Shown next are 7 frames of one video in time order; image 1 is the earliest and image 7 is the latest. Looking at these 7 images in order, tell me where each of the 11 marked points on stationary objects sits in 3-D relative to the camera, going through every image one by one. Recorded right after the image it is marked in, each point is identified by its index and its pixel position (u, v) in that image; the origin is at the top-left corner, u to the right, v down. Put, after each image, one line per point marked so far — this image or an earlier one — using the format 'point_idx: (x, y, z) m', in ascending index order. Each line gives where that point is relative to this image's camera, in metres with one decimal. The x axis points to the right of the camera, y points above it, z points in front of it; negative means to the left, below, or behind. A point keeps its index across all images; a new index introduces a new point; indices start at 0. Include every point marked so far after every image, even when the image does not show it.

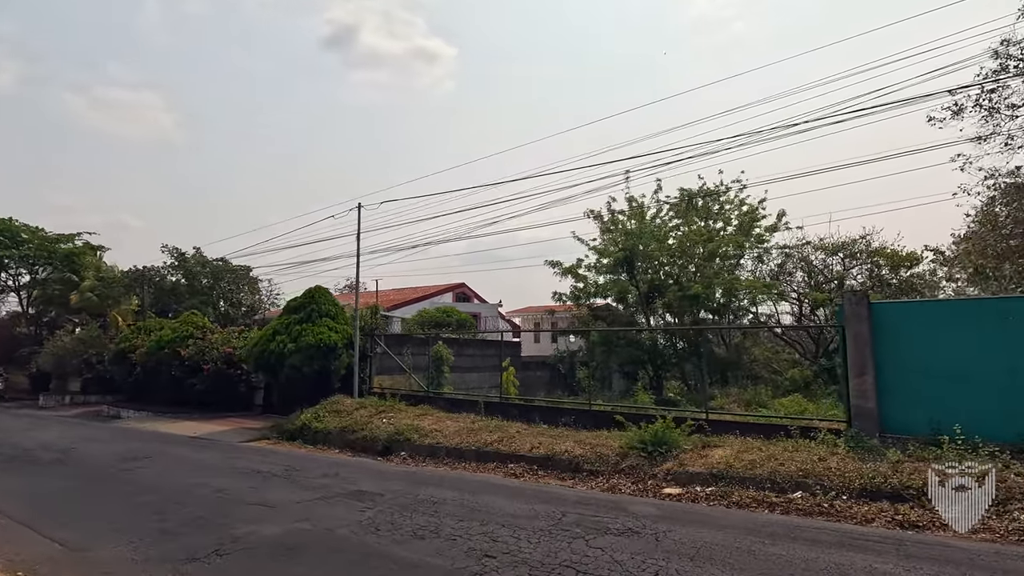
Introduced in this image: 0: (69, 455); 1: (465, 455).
0: (-8.6, -3.3, +10.4) m
1: (-0.9, -3.3, +10.5) m
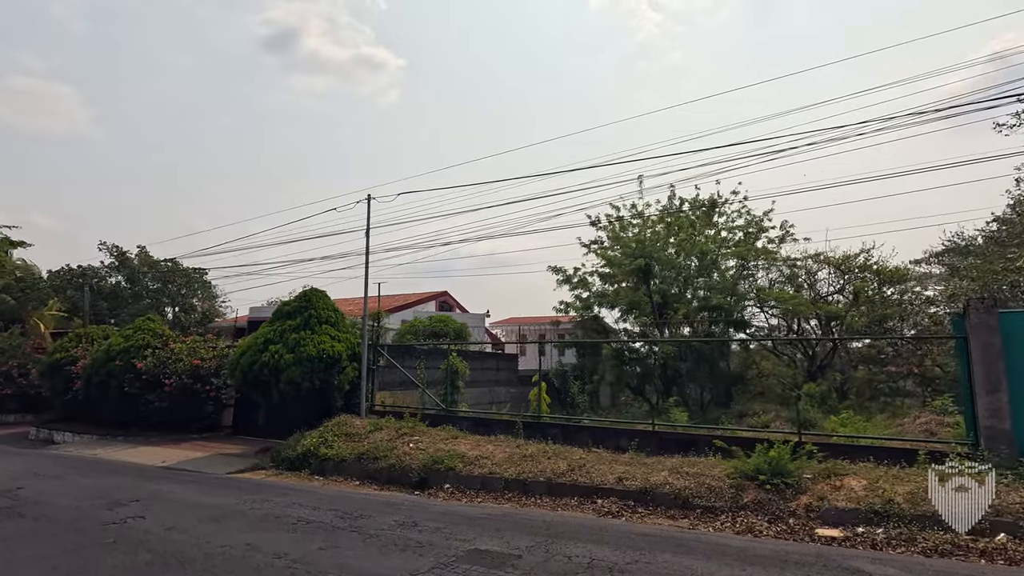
0: (-7.3, -3.1, +8.0) m
1: (+0.3, -3.3, +8.8) m
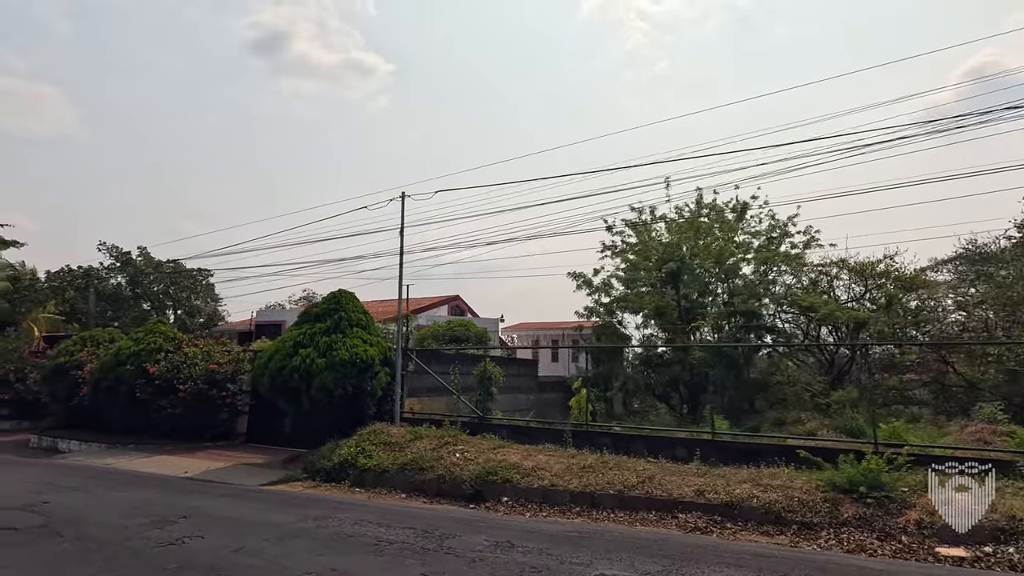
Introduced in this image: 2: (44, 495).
0: (-6.3, -3.1, +7.3) m
1: (+1.4, -3.3, +8.3) m
2: (-7.5, -3.3, +8.5) m
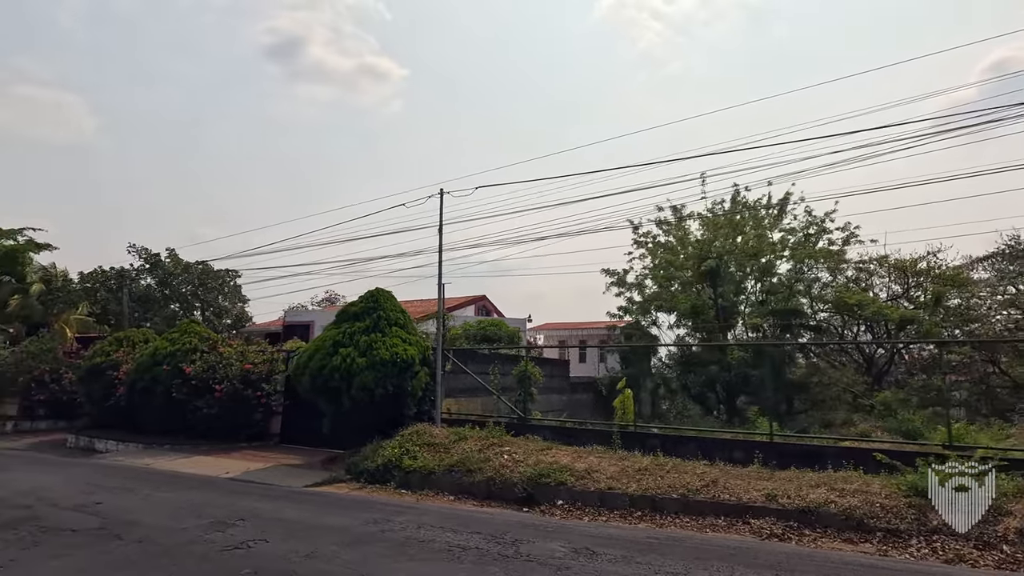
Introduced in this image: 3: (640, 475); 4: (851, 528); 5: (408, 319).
0: (-5.4, -3.0, +7.1) m
1: (+2.3, -3.2, +8.0) m
2: (-6.6, -3.3, +8.4) m
3: (+2.1, -3.1, +8.9) m
4: (+4.3, -3.1, +6.8) m
5: (-2.6, -0.8, +13.2) m
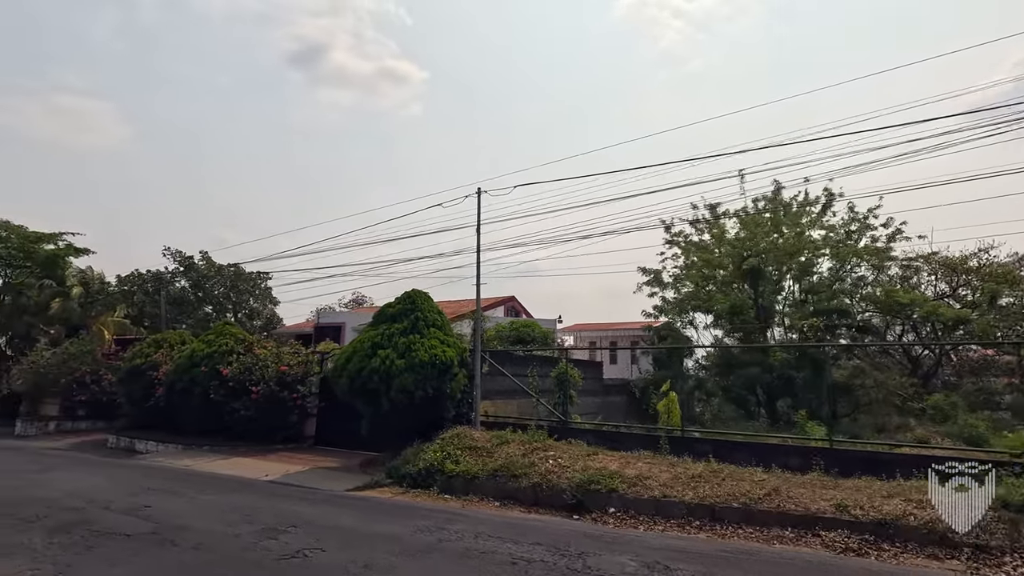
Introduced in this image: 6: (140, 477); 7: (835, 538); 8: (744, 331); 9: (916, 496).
0: (-4.7, -3.1, +7.0) m
1: (+3.0, -3.2, +7.6) m
2: (-5.8, -3.3, +8.4) m
3: (+2.9, -3.1, +8.5) m
4: (+5.0, -3.0, +6.3) m
5: (-1.6, -0.8, +13.0) m
6: (-7.5, -3.8, +10.7) m
7: (+4.1, -3.2, +6.7) m
8: (+8.3, -1.5, +19.1) m
9: (+5.4, -2.8, +7.2) m
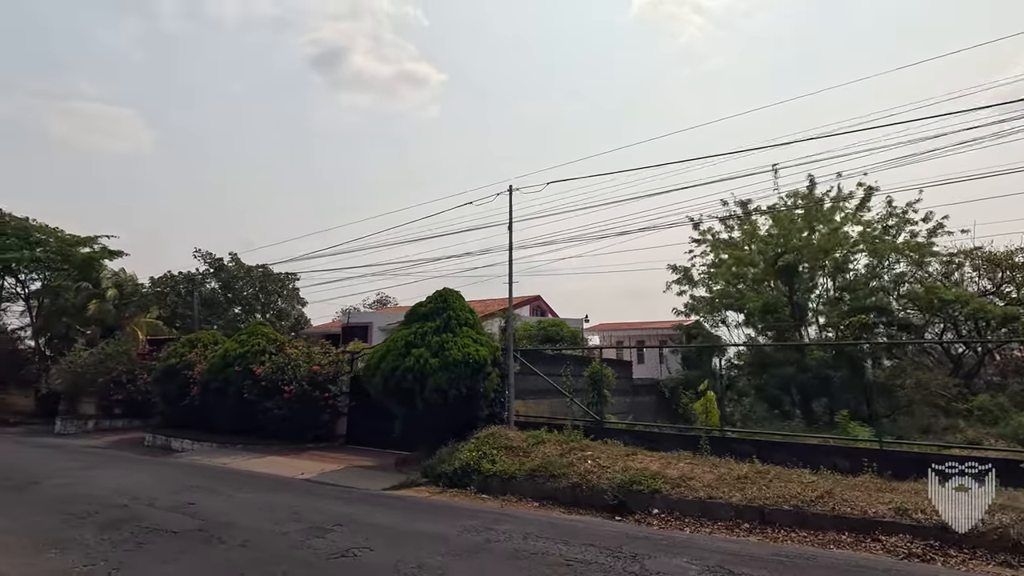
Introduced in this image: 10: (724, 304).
0: (-4.1, -3.0, +7.1) m
1: (+3.6, -3.2, +7.3) m
2: (-5.2, -3.3, +8.4) m
3: (+3.6, -3.0, +8.3) m
4: (+5.6, -2.9, +6.0) m
5: (-0.8, -0.7, +12.9) m
6: (-6.8, -3.8, +10.9) m
7: (+4.6, -3.1, +6.5) m
8: (+9.3, -1.5, +18.7) m
9: (+6.0, -2.7, +6.8) m
10: (+7.9, -0.6, +19.9) m
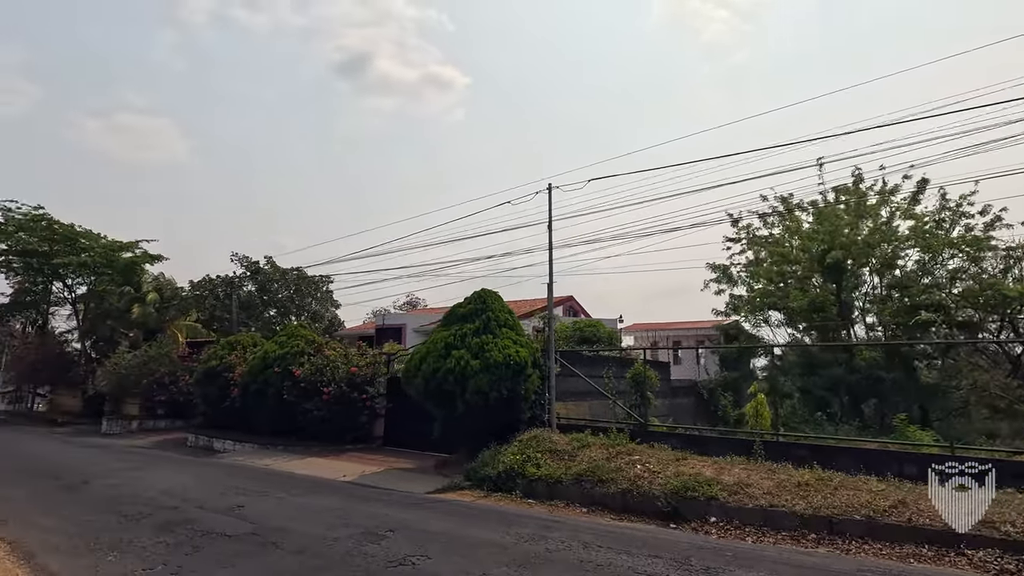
0: (-3.4, -3.1, +7.0) m
1: (+4.3, -3.1, +6.9) m
2: (-4.4, -3.3, +8.4) m
3: (+4.3, -3.0, +7.9) m
4: (+6.2, -2.9, +5.5) m
5: (+0.1, -0.7, +12.7) m
6: (-5.9, -3.9, +10.9) m
7: (+5.3, -3.0, +6.0) m
8: (+10.5, -1.4, +18.0) m
9: (+6.7, -2.6, +6.3) m
10: (+9.1, -0.5, +19.3) m
